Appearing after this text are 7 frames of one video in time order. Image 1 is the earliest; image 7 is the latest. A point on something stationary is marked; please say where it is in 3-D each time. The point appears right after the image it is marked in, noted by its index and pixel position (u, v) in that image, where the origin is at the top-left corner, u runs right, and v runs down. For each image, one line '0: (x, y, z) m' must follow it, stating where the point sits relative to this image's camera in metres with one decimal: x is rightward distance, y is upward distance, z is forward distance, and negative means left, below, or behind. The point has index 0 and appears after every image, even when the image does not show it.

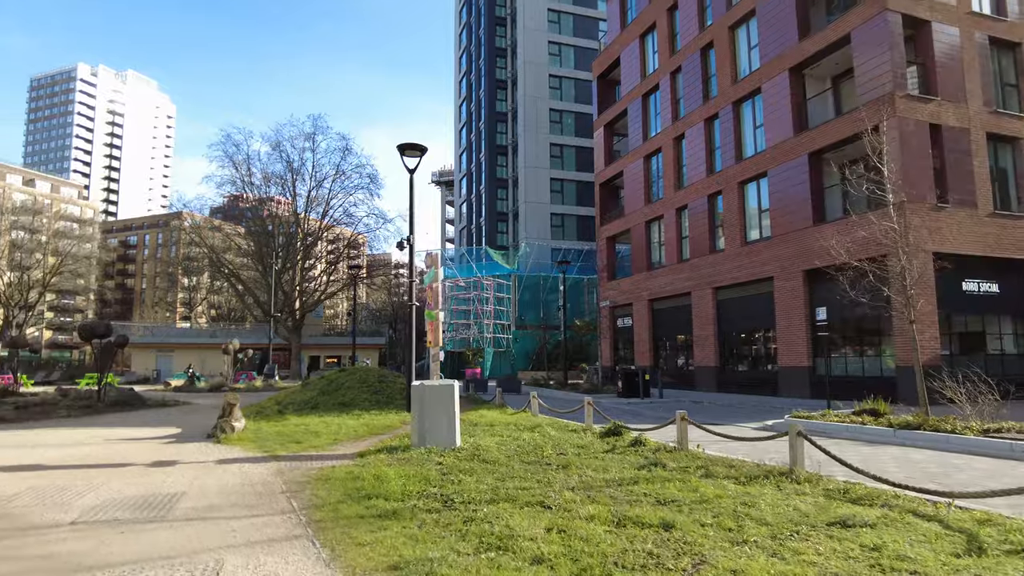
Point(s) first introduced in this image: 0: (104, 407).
0: (-11.7, -3.4, +18.7) m
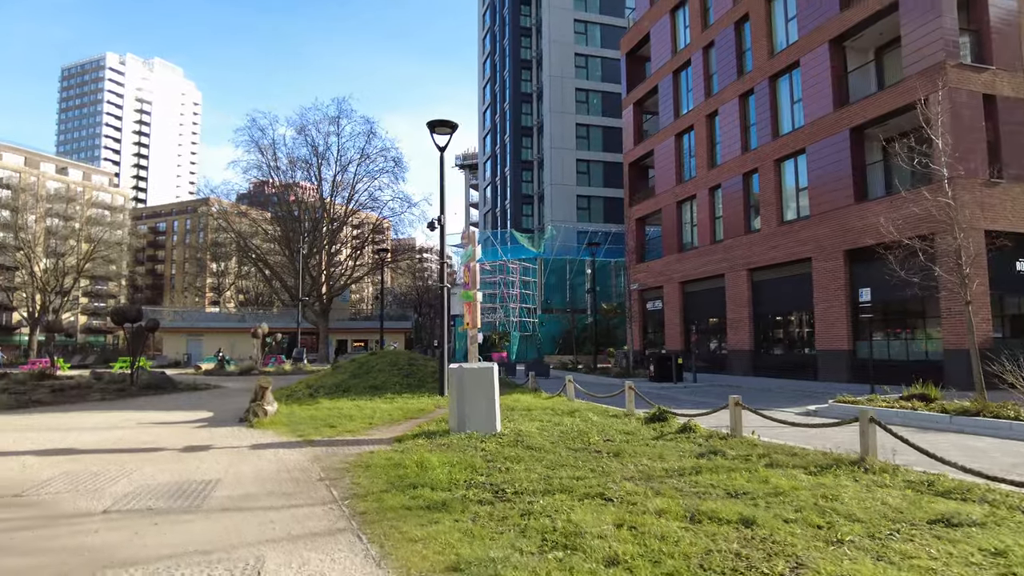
0: (-10.8, -3.0, +18.8) m
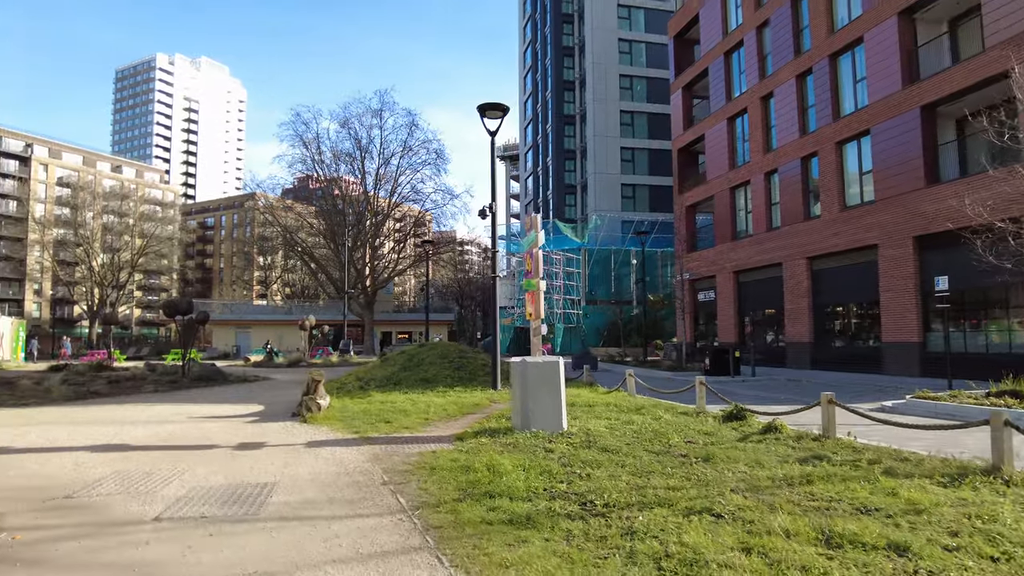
0: (-9.3, -2.7, +18.9) m
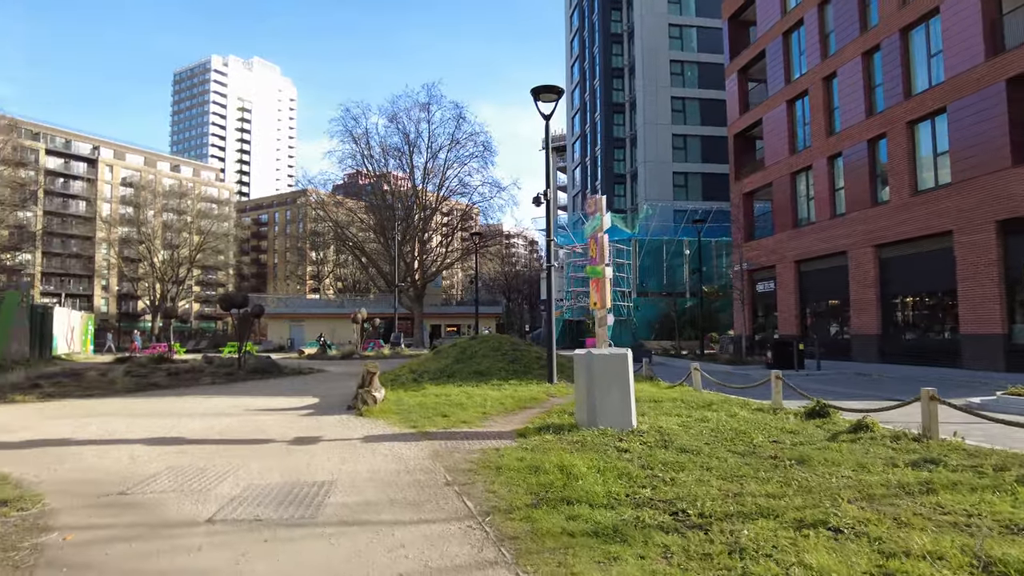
0: (-7.8, -2.5, +19.1) m
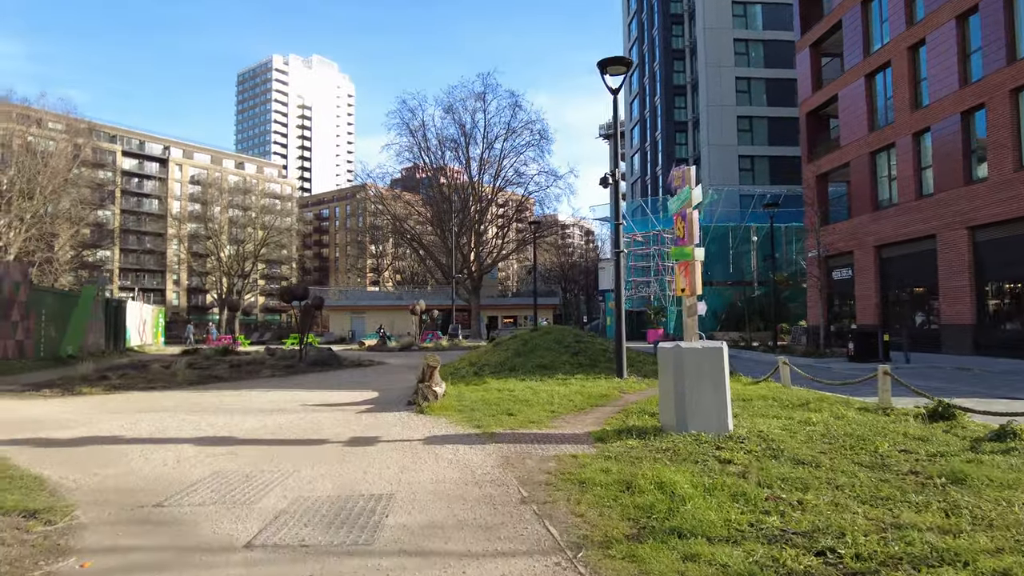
0: (-6.0, -2.3, +19.0) m
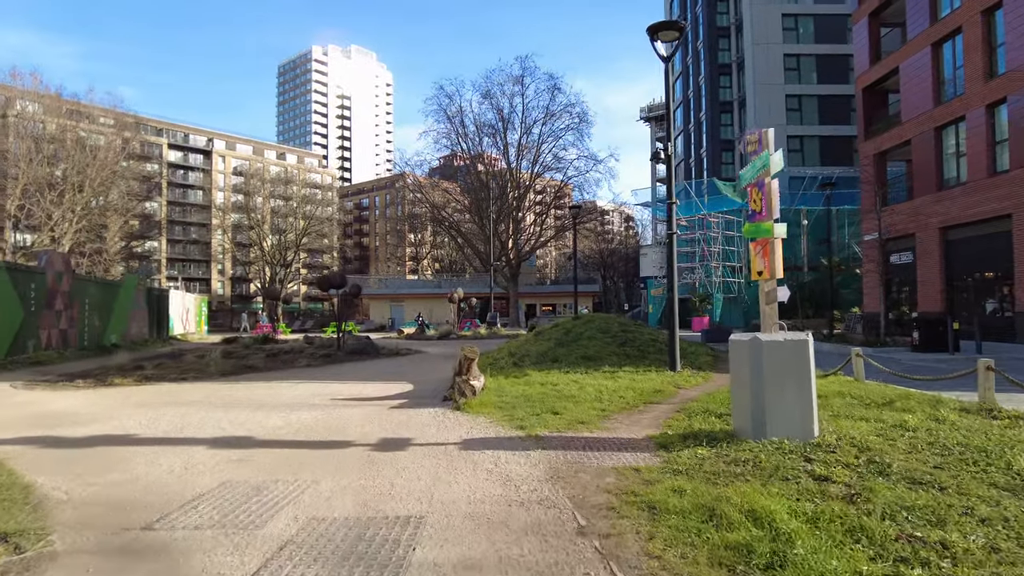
0: (-4.8, -1.9, +18.6) m
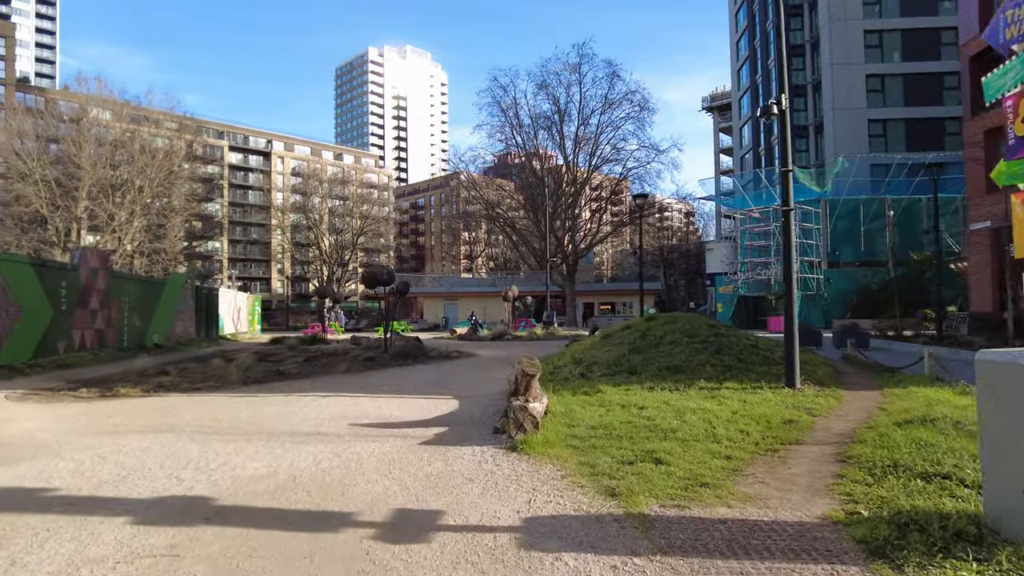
0: (-3.2, -1.9, +16.9) m
